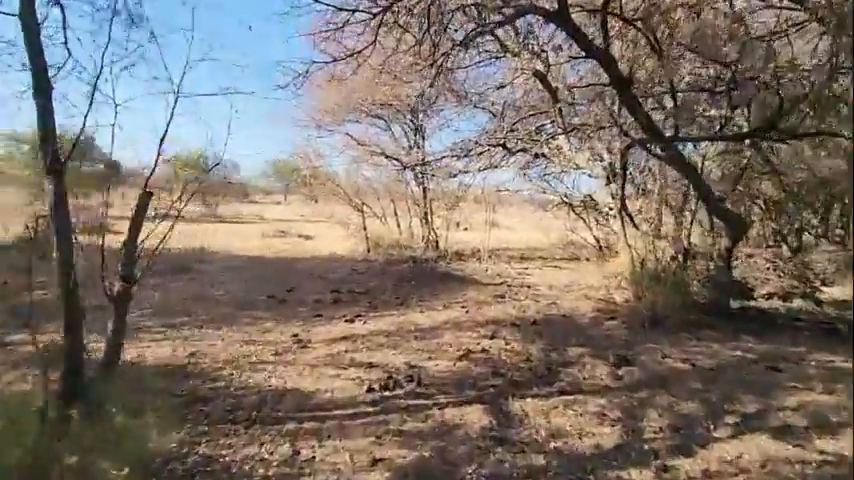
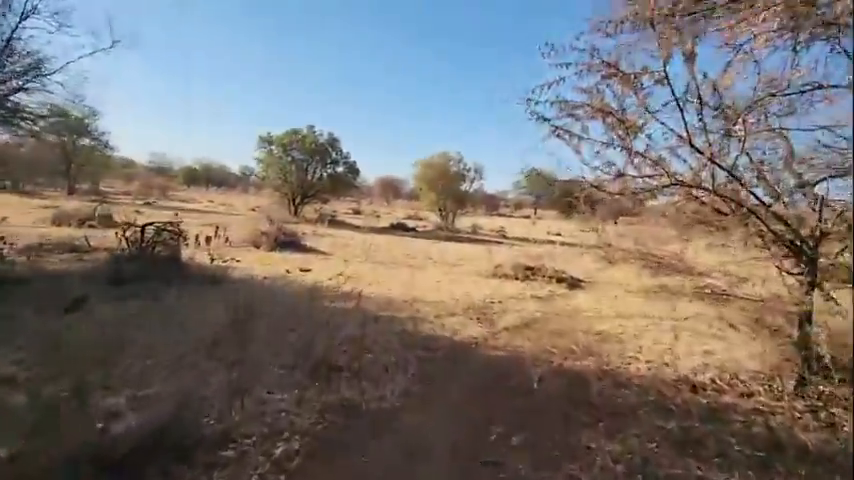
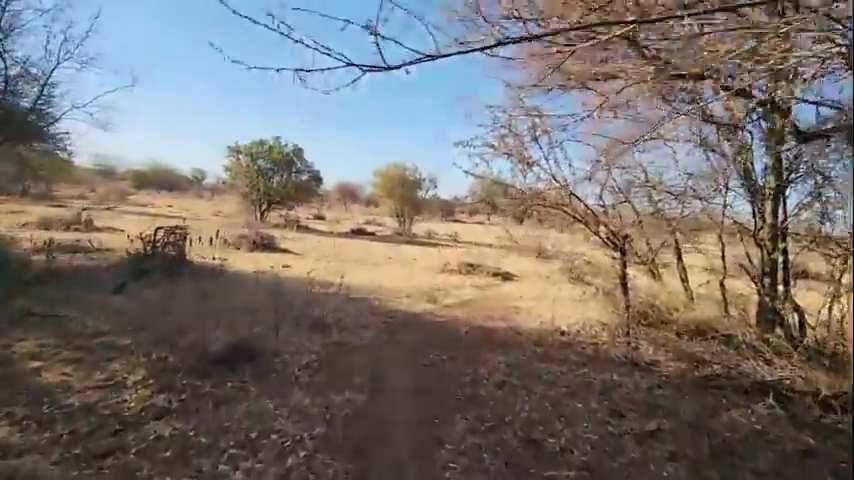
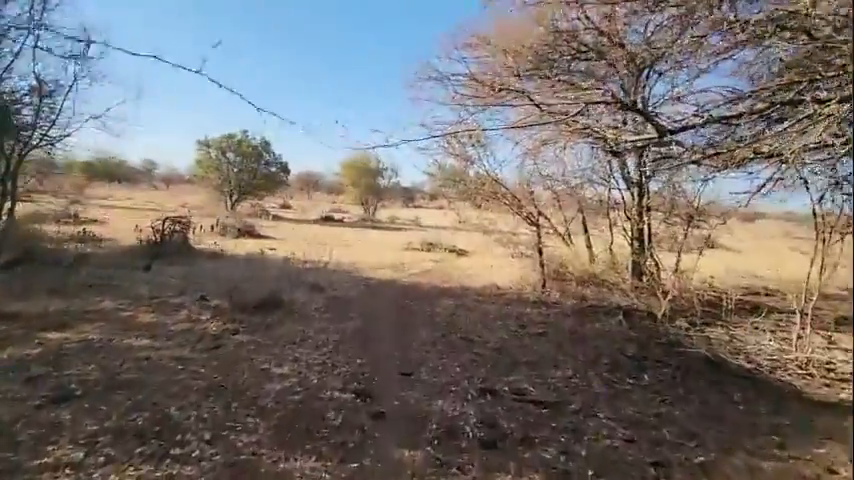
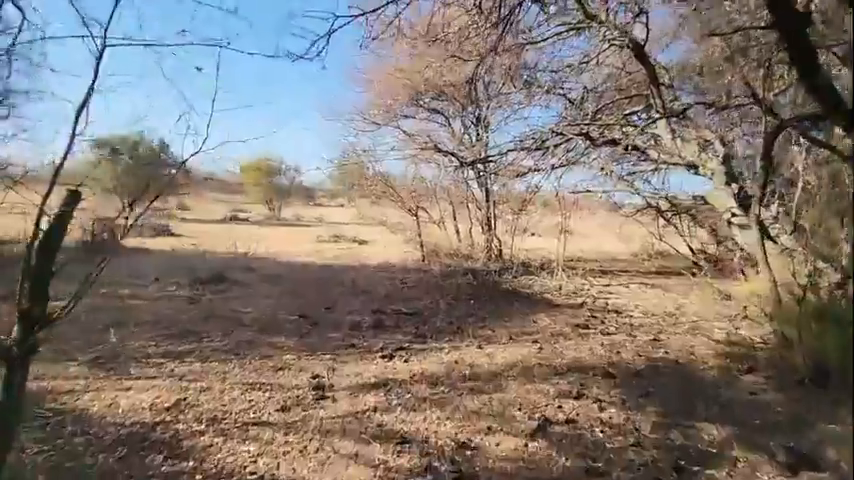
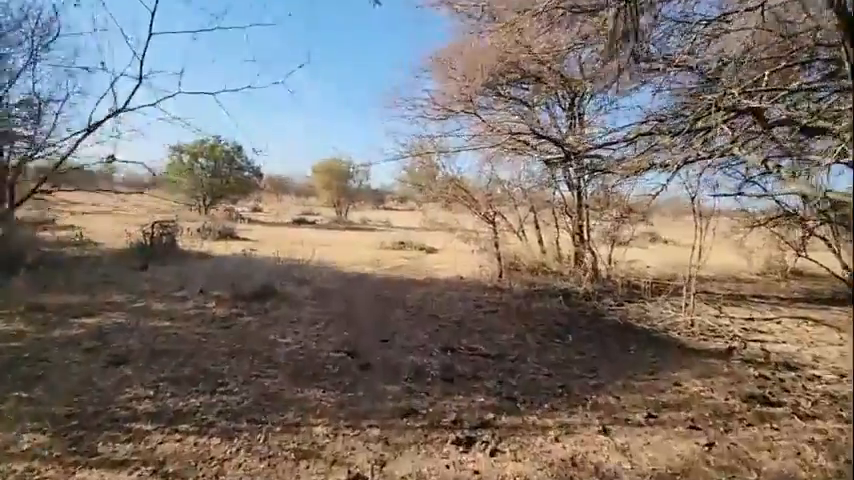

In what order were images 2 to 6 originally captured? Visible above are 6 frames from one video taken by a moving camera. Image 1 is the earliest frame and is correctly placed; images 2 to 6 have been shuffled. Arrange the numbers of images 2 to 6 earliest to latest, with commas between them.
5, 6, 4, 3, 2
